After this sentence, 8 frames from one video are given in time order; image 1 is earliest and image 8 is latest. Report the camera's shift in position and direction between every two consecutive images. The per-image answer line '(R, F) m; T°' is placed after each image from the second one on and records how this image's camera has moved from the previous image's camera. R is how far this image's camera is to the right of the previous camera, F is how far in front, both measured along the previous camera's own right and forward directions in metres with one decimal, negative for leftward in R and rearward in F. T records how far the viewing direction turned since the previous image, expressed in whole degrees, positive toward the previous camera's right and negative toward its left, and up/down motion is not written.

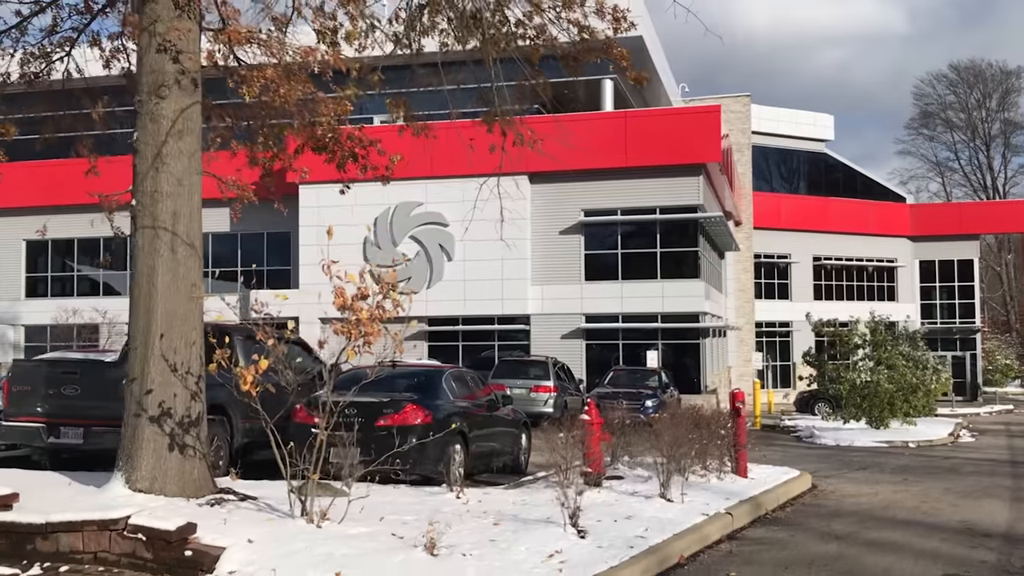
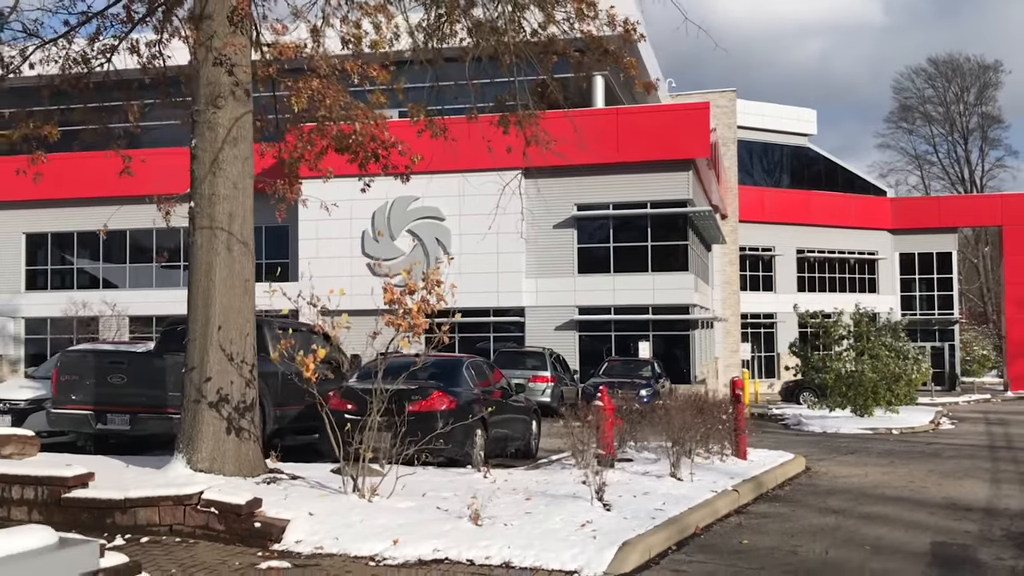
(-0.4, -0.7) m; +1°
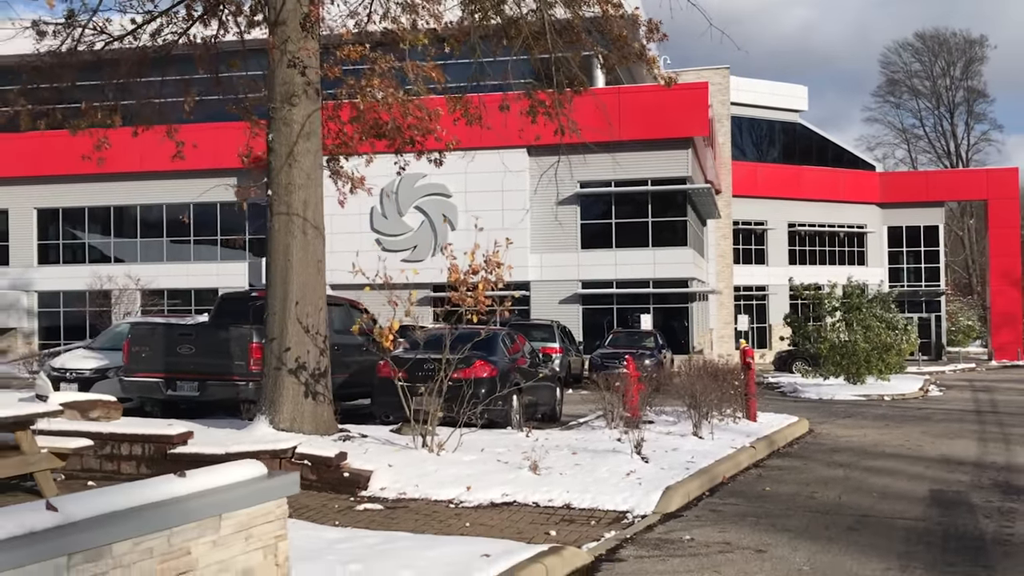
(-0.6, -1.0) m; +1°
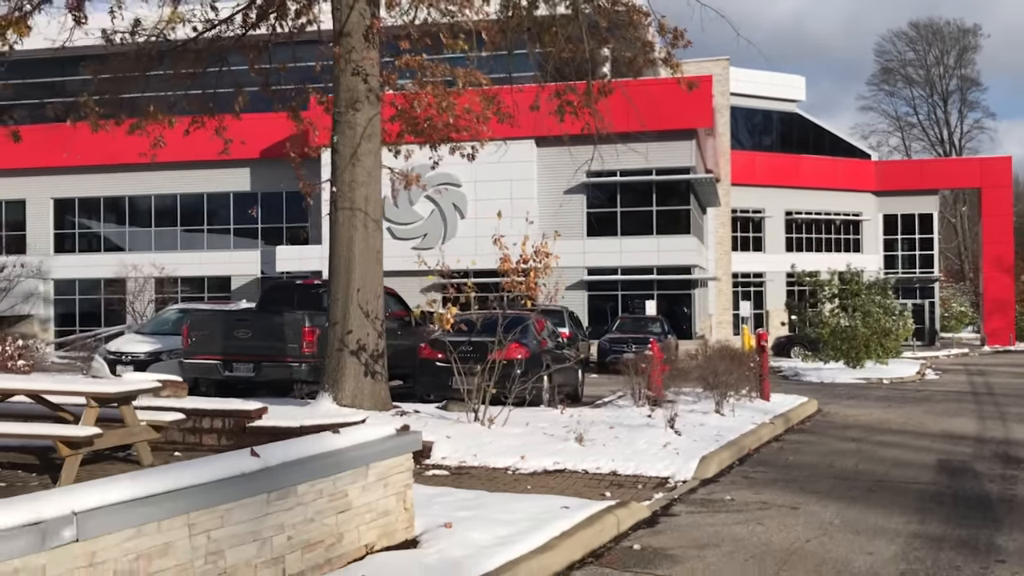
(-0.6, -0.9) m; 0°
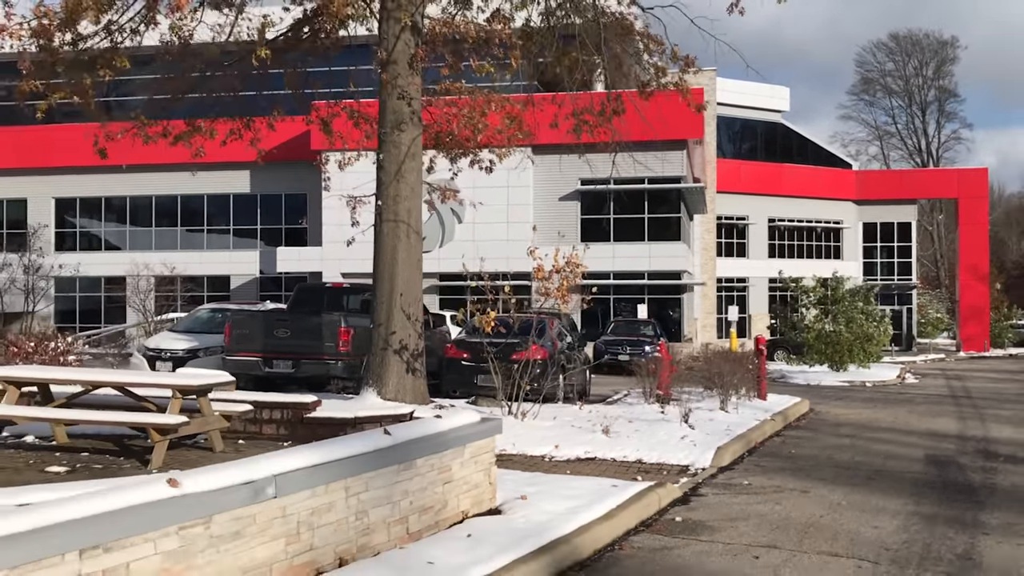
(-0.6, -1.0) m; +1°
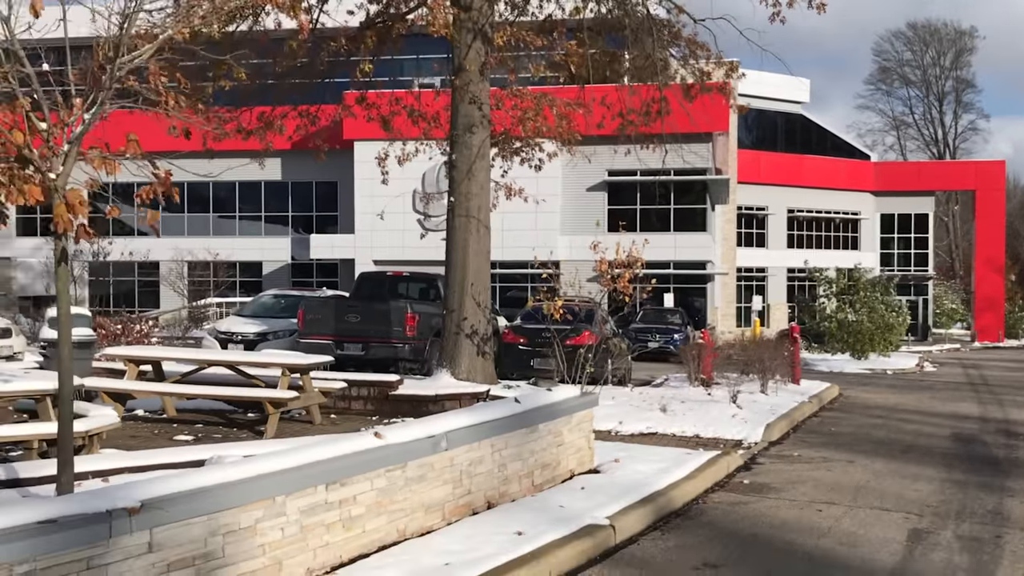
(-0.7, -1.1) m; -1°
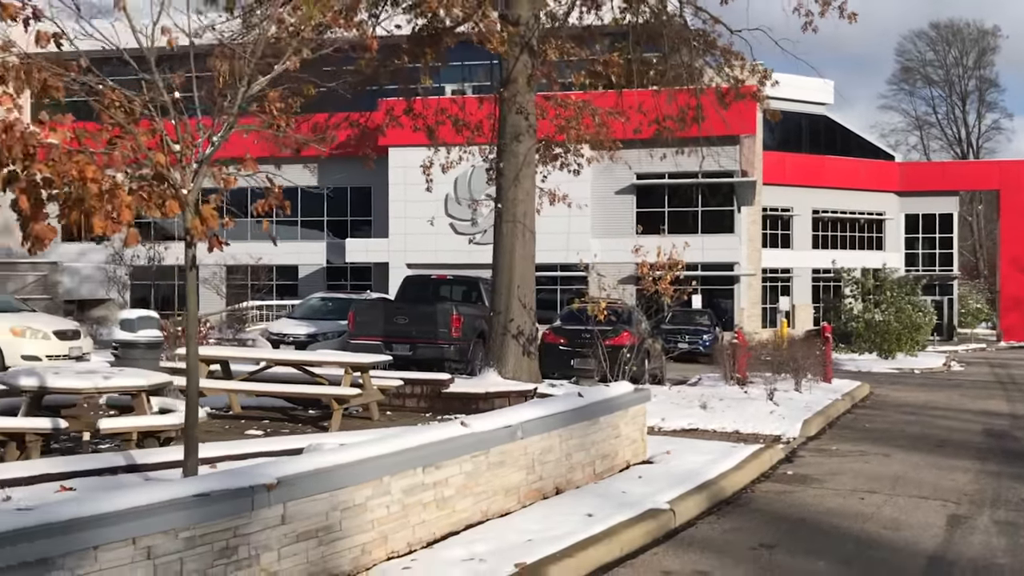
(-0.3, -0.6) m; -1°
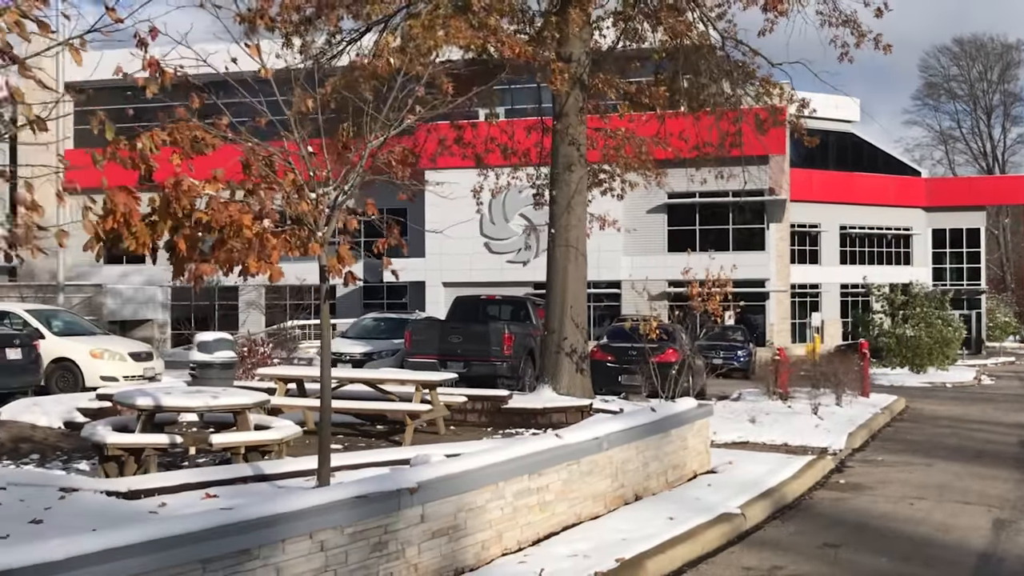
(-0.5, -0.7) m; -1°
